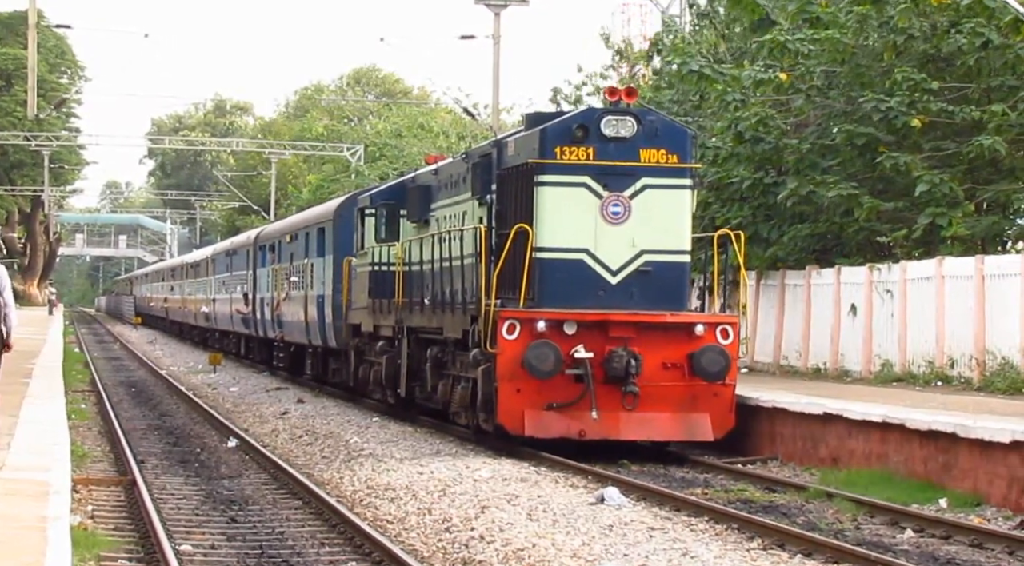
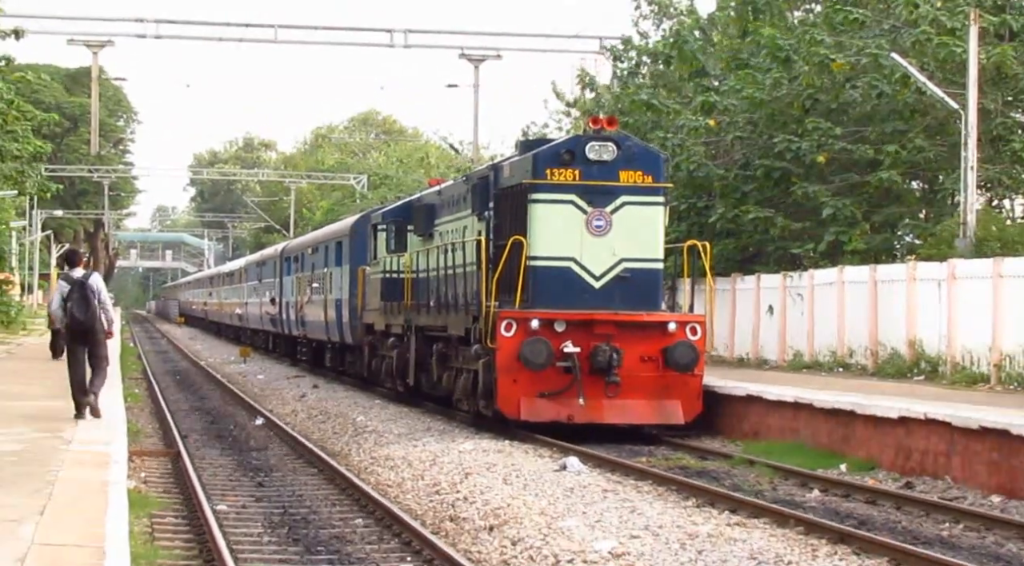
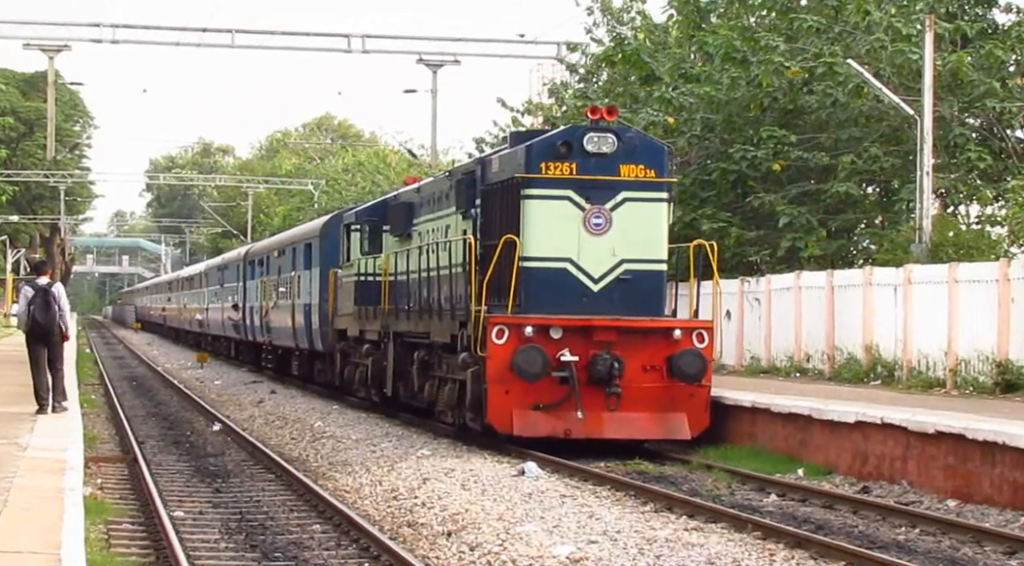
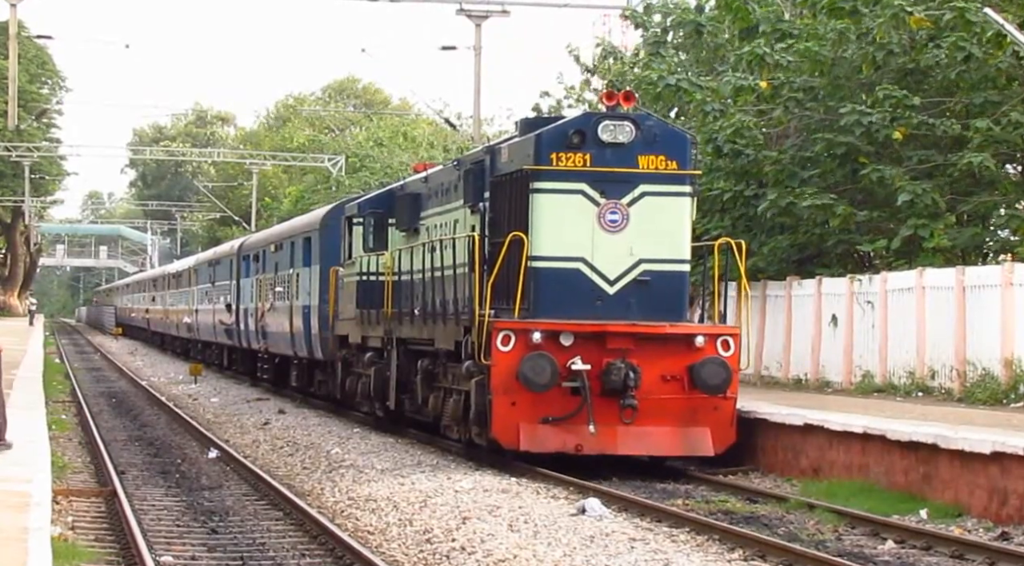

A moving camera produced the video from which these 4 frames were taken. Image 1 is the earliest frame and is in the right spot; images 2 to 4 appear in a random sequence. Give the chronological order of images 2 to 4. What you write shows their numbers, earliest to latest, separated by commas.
4, 2, 3
